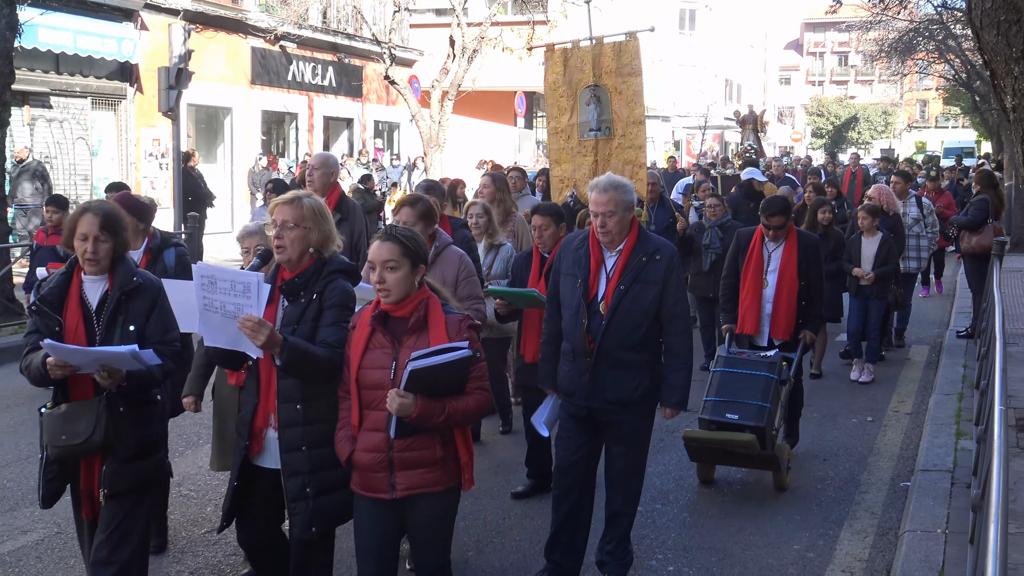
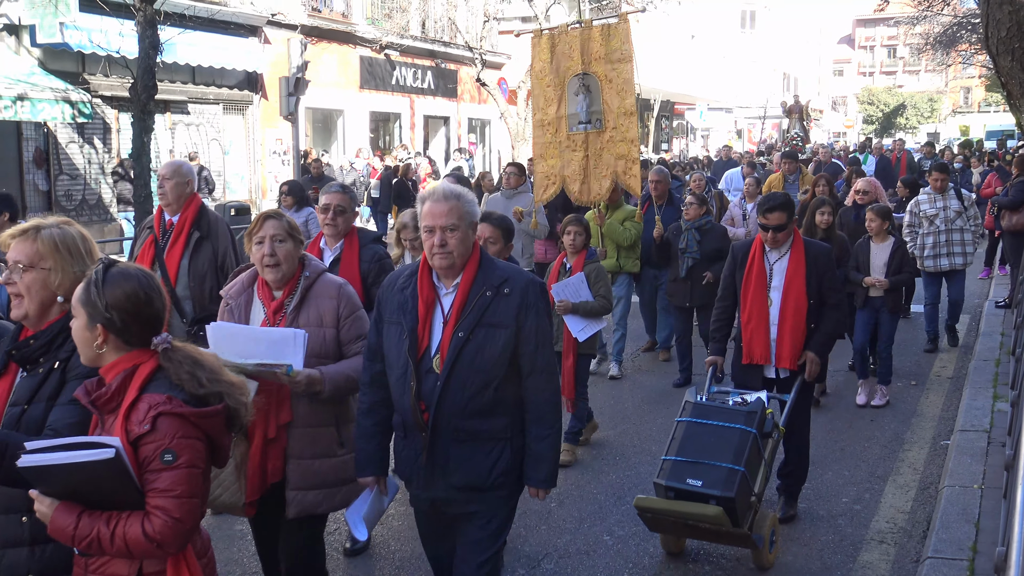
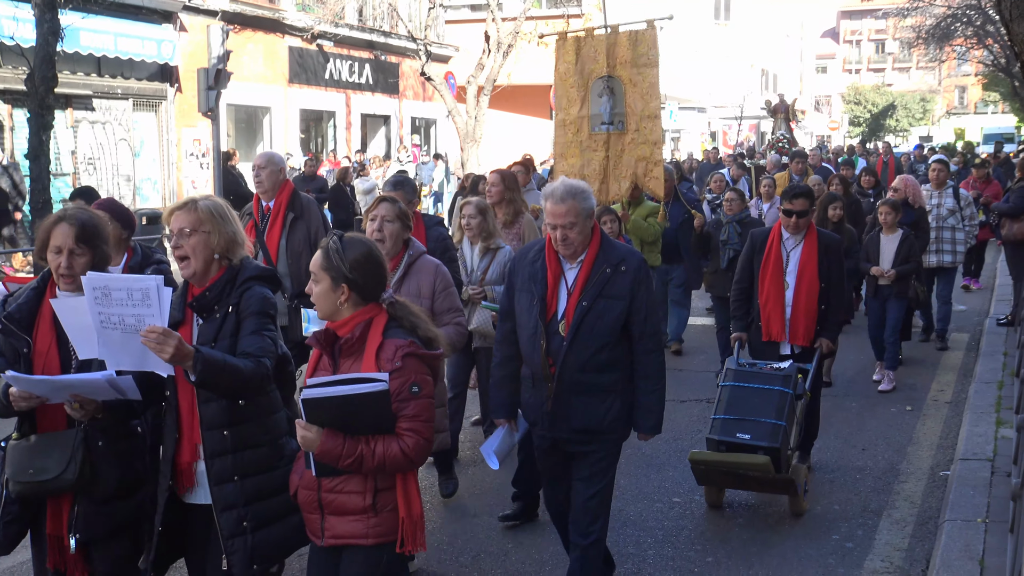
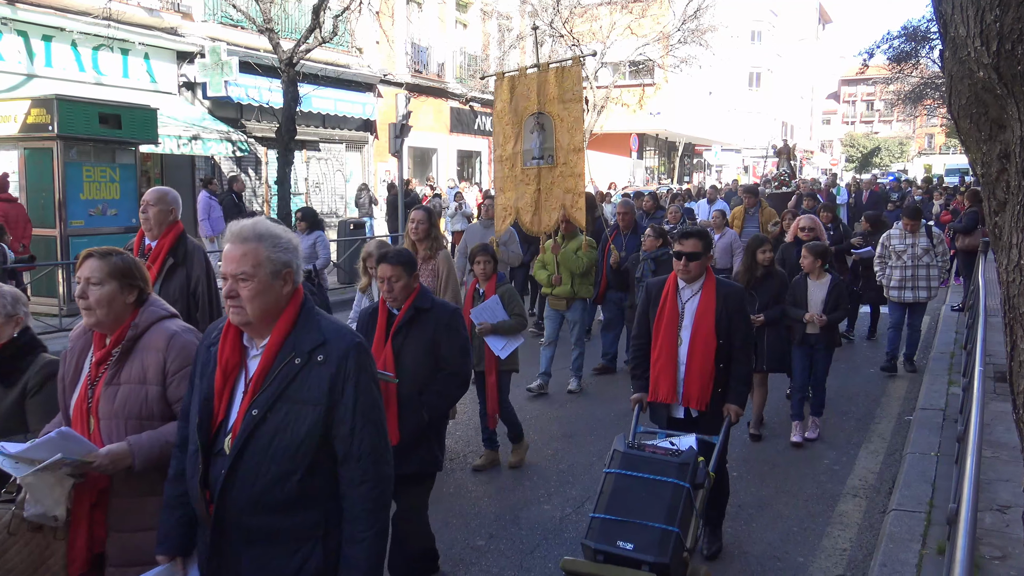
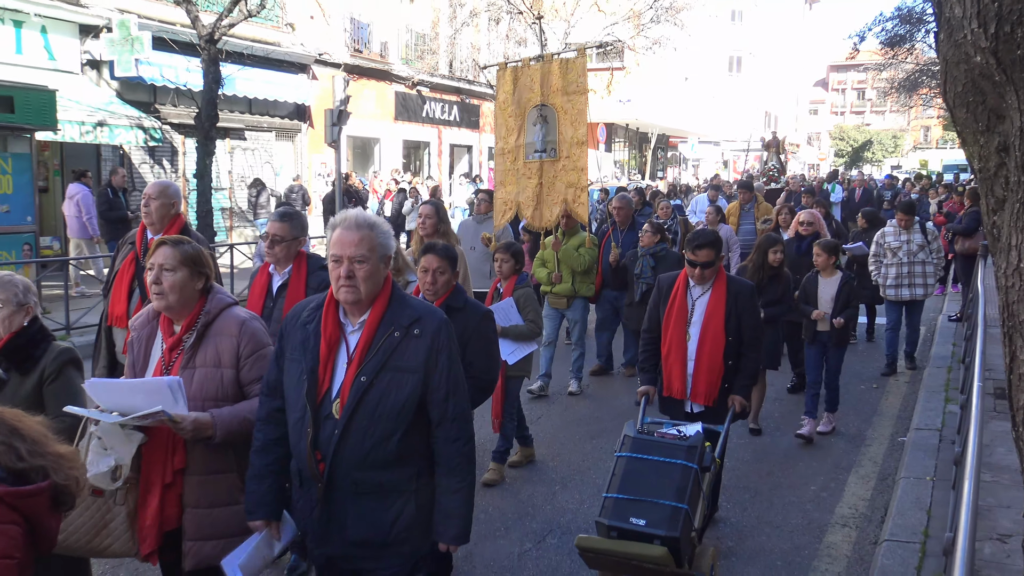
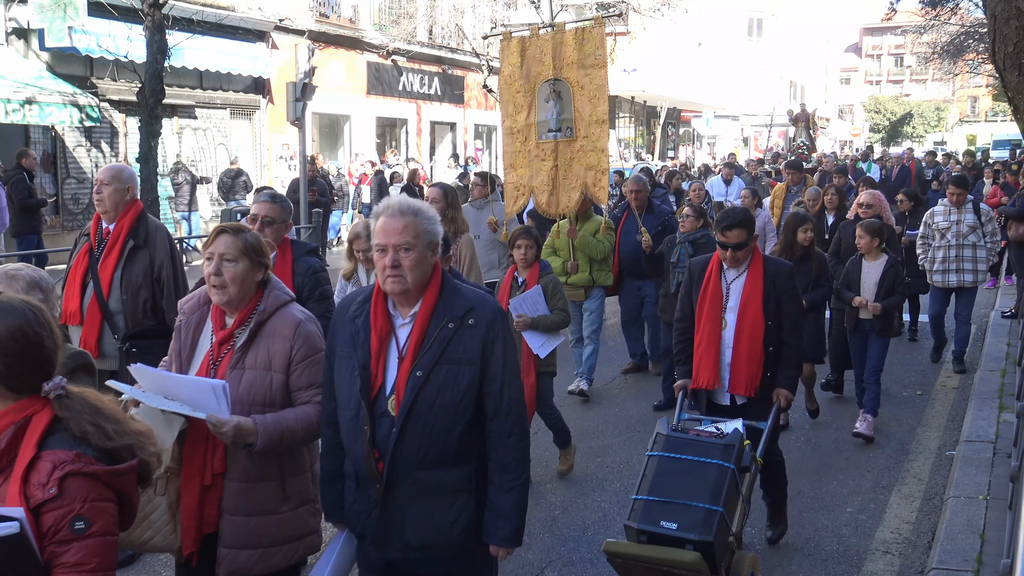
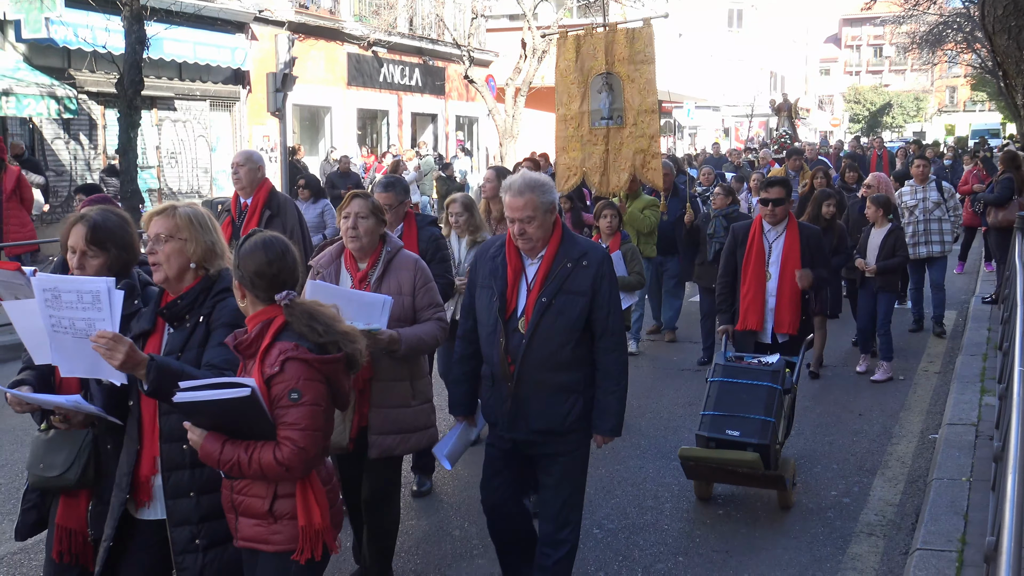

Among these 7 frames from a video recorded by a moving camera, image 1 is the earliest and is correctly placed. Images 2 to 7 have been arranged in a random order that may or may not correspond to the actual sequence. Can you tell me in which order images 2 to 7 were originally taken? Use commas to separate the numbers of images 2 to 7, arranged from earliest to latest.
3, 7, 2, 6, 5, 4
